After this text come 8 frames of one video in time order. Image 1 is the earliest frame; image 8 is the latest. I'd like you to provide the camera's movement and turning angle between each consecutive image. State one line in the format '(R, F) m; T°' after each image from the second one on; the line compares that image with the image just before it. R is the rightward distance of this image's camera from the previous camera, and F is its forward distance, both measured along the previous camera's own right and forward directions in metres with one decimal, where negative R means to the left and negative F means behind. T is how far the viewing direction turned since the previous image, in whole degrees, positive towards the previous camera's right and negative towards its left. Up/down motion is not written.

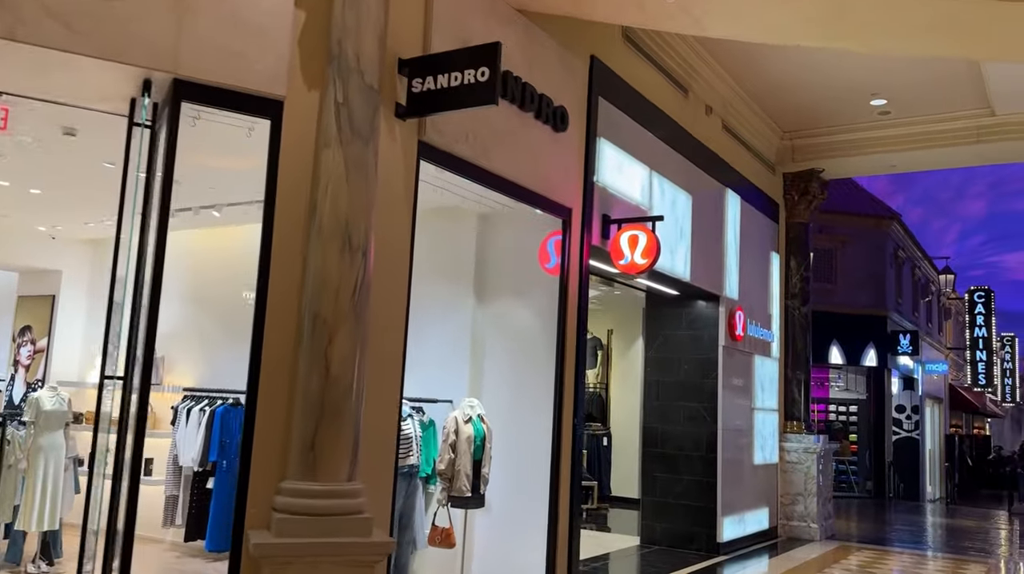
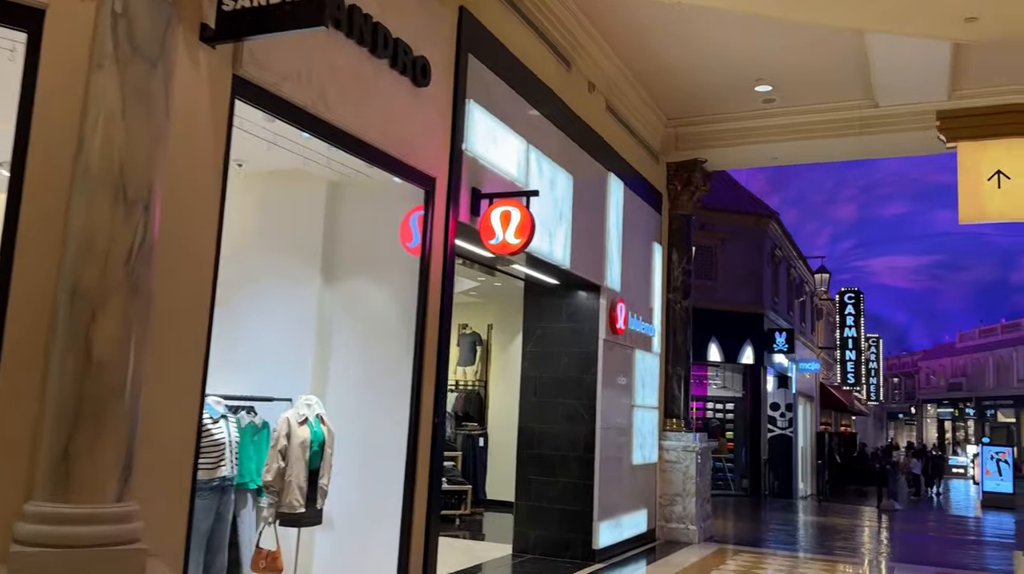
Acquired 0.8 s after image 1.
(+0.2, +0.8) m; +8°
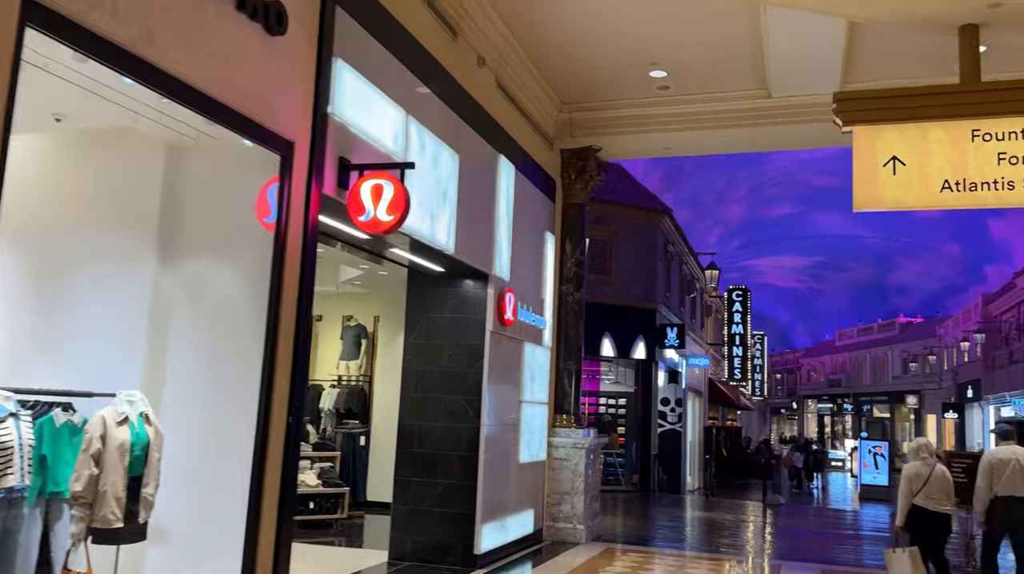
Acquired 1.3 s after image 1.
(+0.2, +0.5) m; +7°
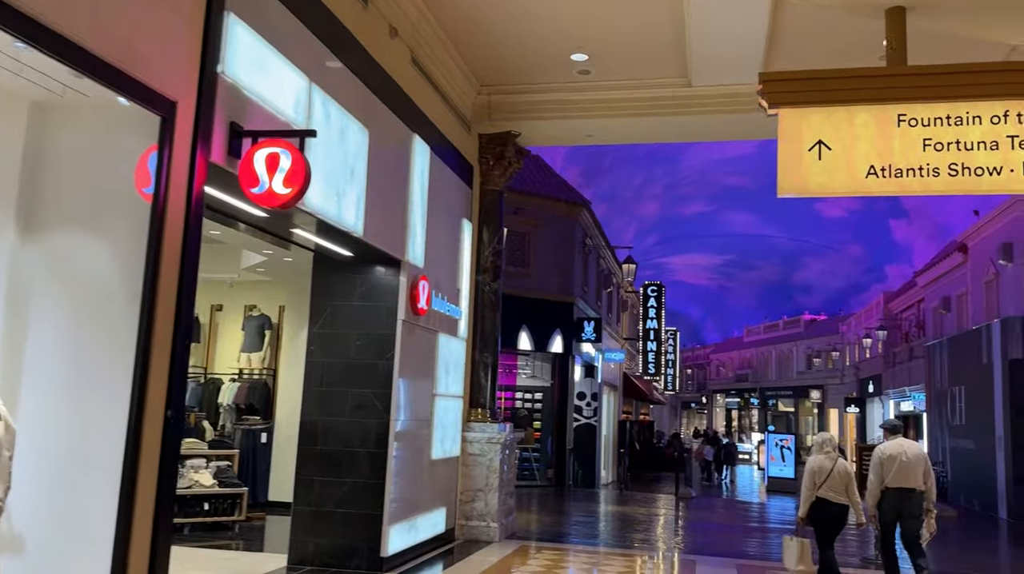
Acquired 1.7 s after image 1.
(0.0, +0.4) m; +6°
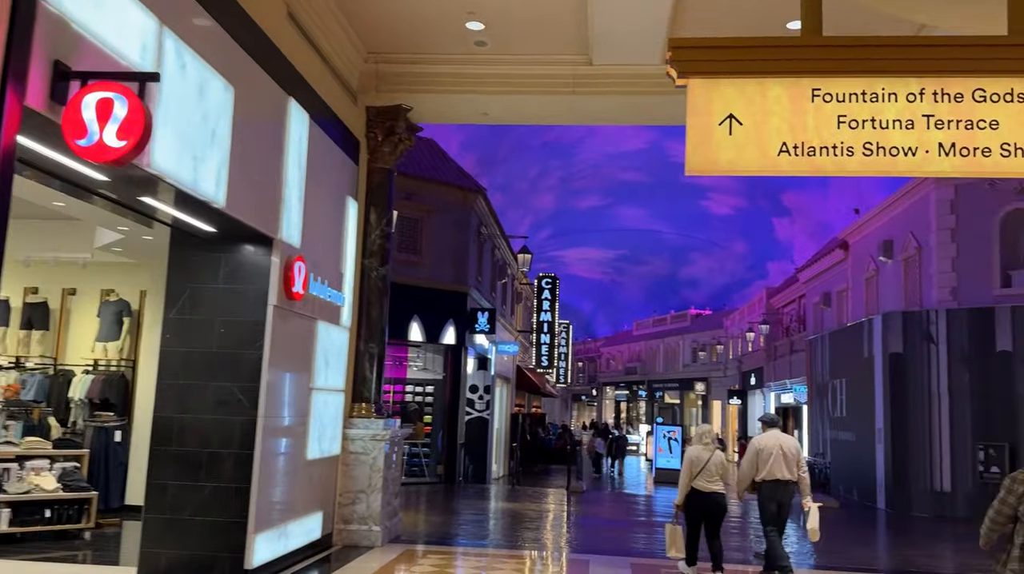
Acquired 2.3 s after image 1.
(+0.1, +0.6) m; +7°
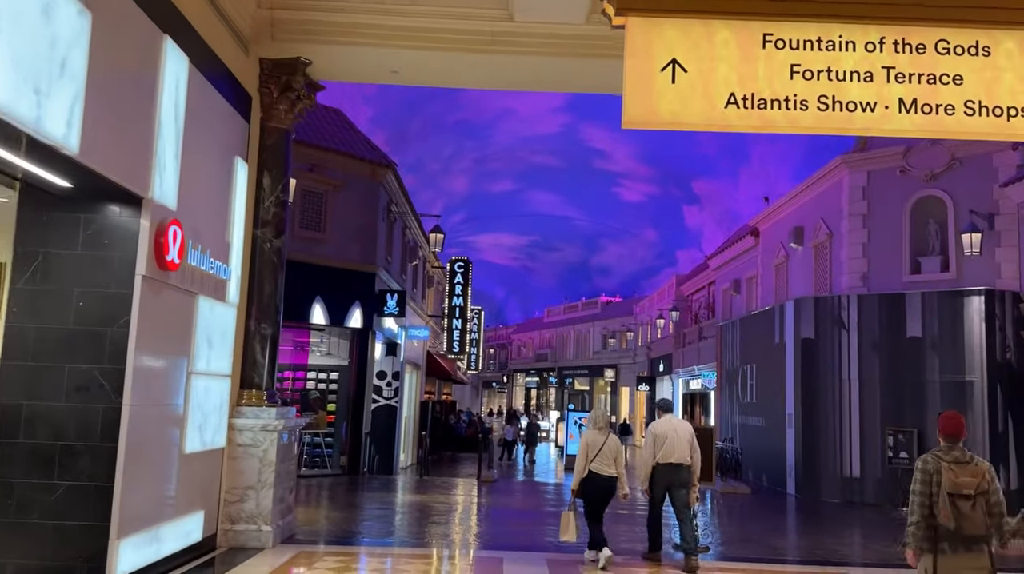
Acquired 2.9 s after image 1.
(0.0, +0.7) m; +6°
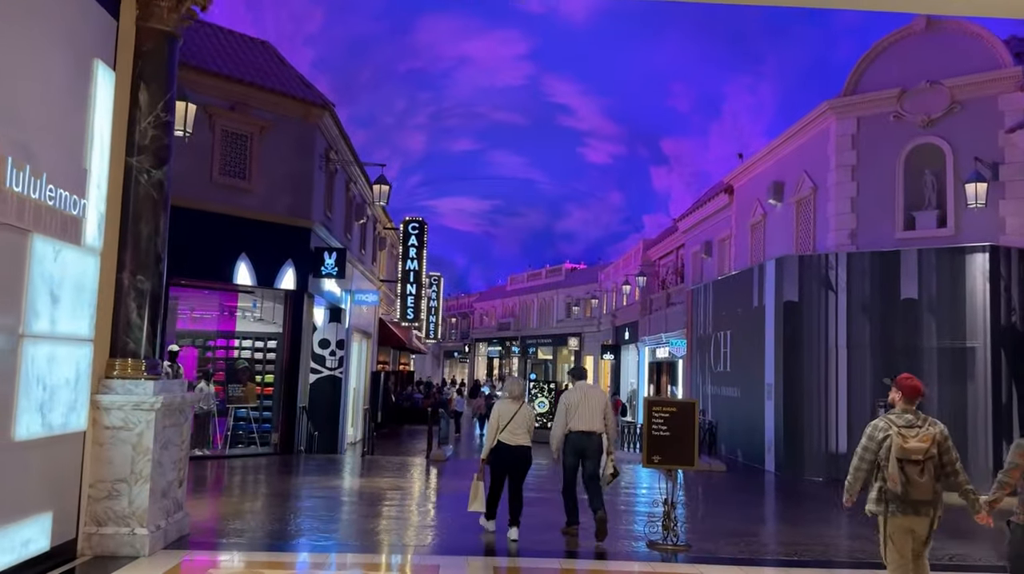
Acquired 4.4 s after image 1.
(+0.2, +1.5) m; +2°
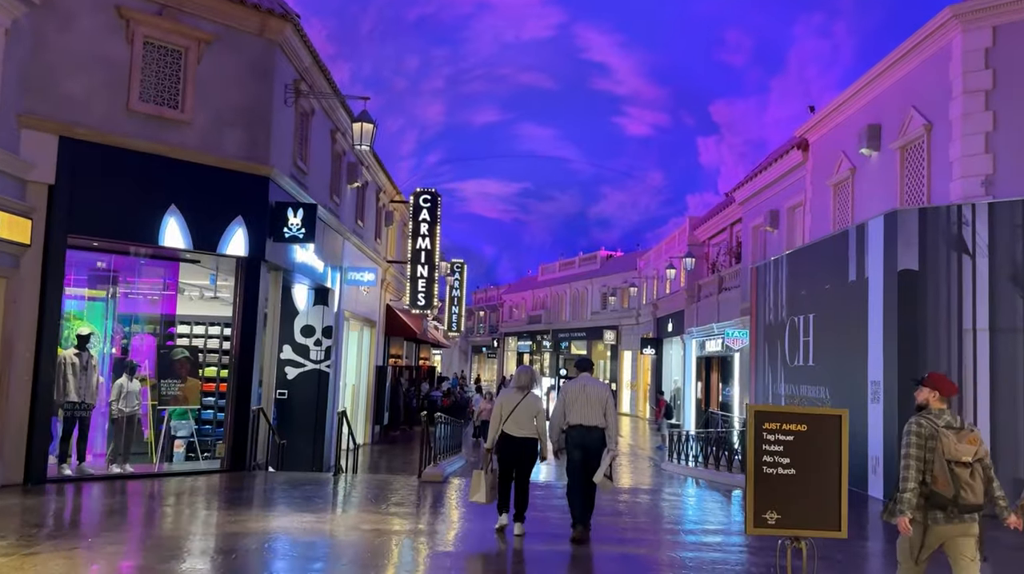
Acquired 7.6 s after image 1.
(+0.2, +3.1) m; -2°
